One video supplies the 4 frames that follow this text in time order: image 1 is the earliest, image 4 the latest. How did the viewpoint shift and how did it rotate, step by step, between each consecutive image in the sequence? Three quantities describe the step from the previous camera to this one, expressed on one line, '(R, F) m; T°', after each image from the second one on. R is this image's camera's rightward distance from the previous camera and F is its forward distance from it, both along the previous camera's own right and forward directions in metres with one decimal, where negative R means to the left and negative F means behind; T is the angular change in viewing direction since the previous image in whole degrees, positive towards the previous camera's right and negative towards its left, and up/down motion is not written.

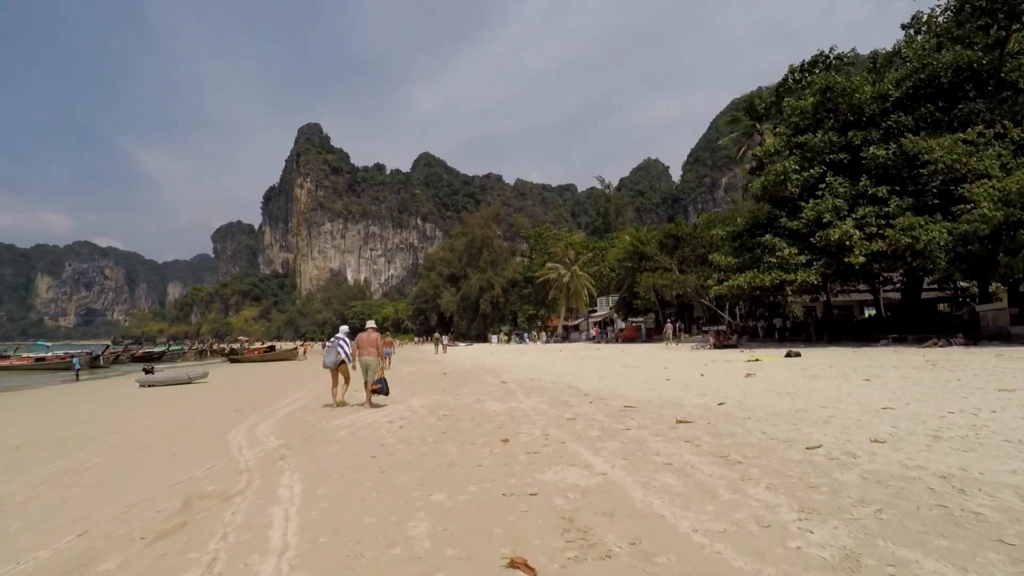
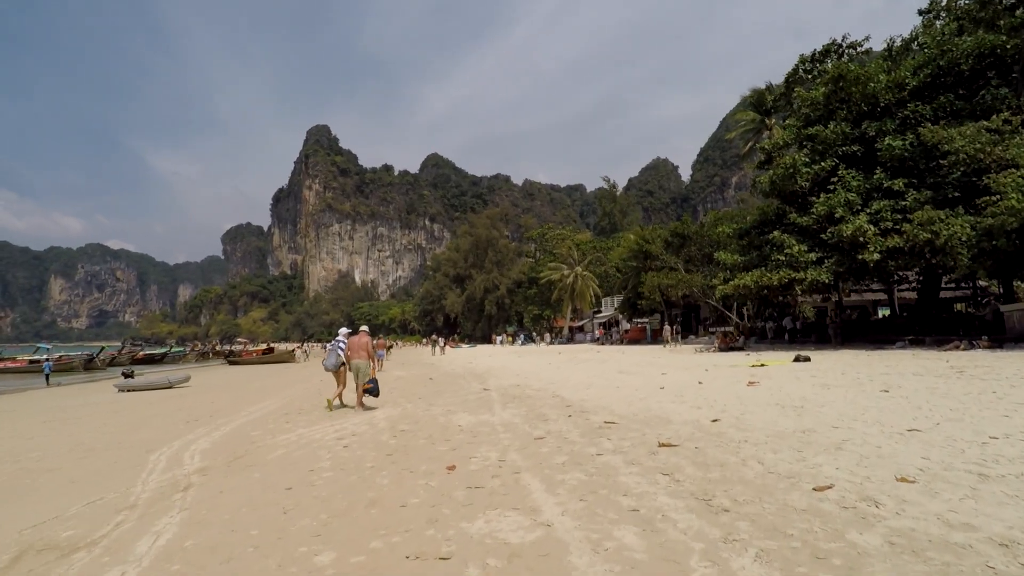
(+0.5, +0.9) m; -1°
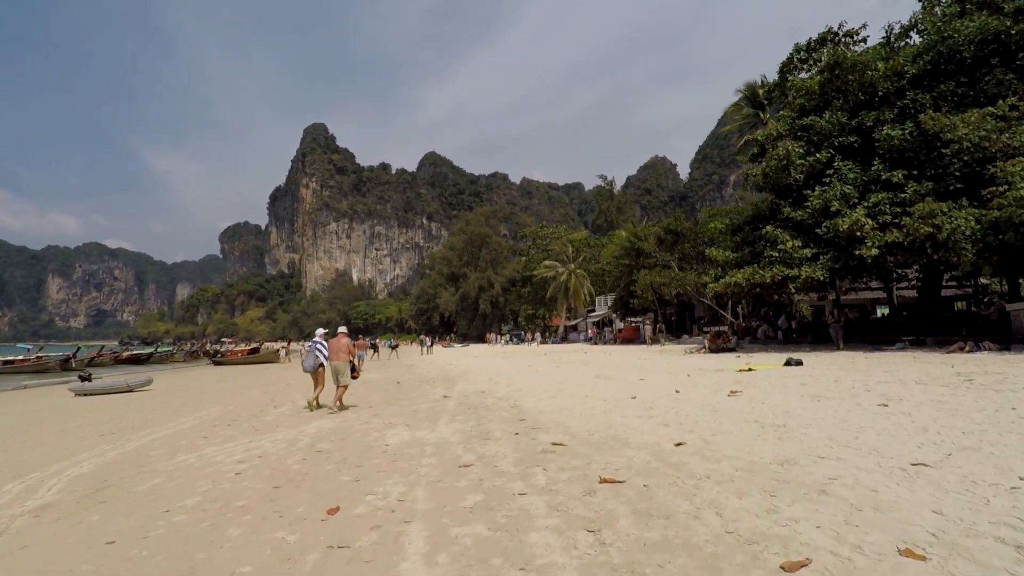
(+0.7, +1.0) m; 0°
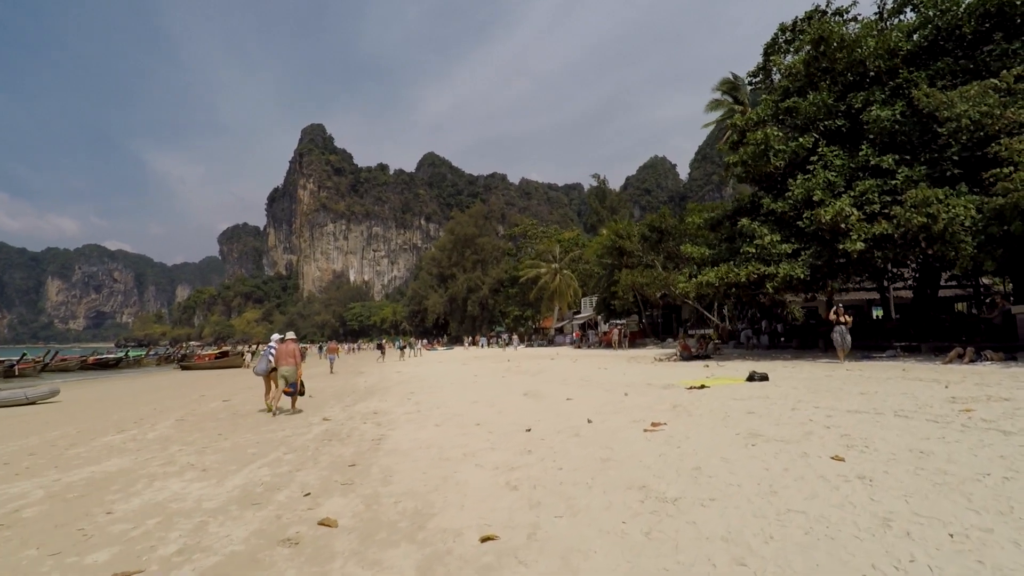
(+1.7, +2.0) m; 0°
